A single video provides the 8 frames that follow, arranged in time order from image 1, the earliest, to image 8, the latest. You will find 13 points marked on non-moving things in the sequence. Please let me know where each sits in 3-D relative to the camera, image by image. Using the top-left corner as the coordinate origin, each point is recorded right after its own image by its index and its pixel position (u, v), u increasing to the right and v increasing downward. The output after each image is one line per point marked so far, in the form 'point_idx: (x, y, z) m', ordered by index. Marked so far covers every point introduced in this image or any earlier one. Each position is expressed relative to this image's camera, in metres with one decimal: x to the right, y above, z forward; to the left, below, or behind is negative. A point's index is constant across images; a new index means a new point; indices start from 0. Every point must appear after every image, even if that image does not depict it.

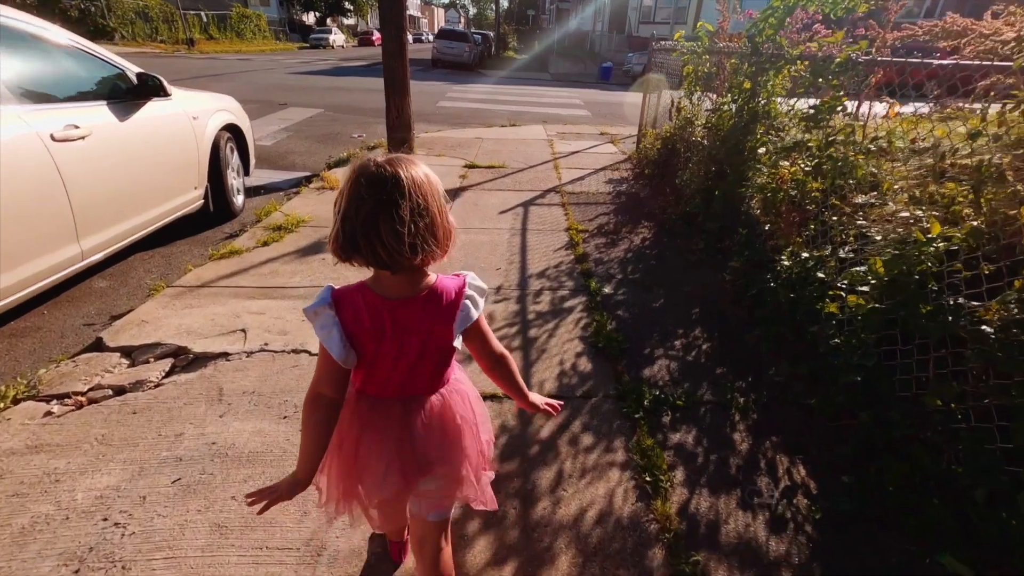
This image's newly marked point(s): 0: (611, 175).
0: (+1.5, +1.7, +6.7) m
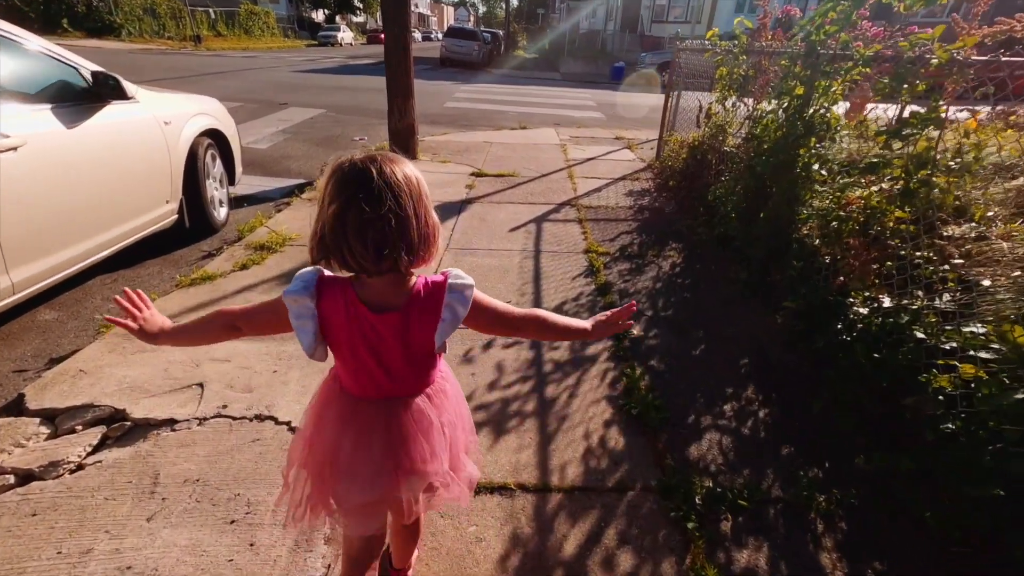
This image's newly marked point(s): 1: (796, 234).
0: (+1.6, +1.4, +6.2) m
1: (+2.1, +0.4, +3.4) m
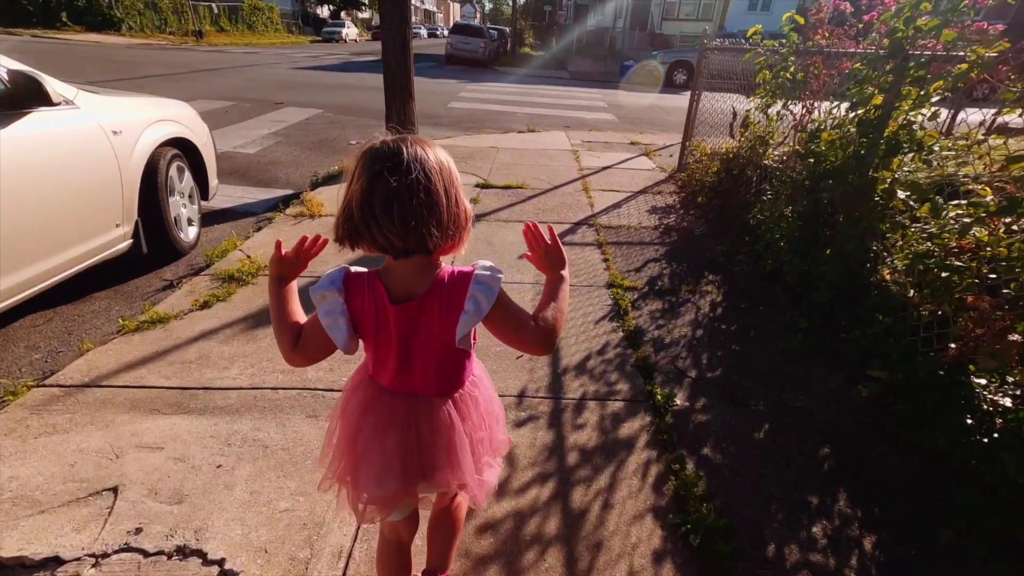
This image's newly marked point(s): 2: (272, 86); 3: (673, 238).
0: (+1.8, +1.1, +5.6) m
1: (+2.2, +0.1, +2.7) m
2: (-7.2, +6.1, +13.5) m
3: (+1.7, +0.5, +4.6) m
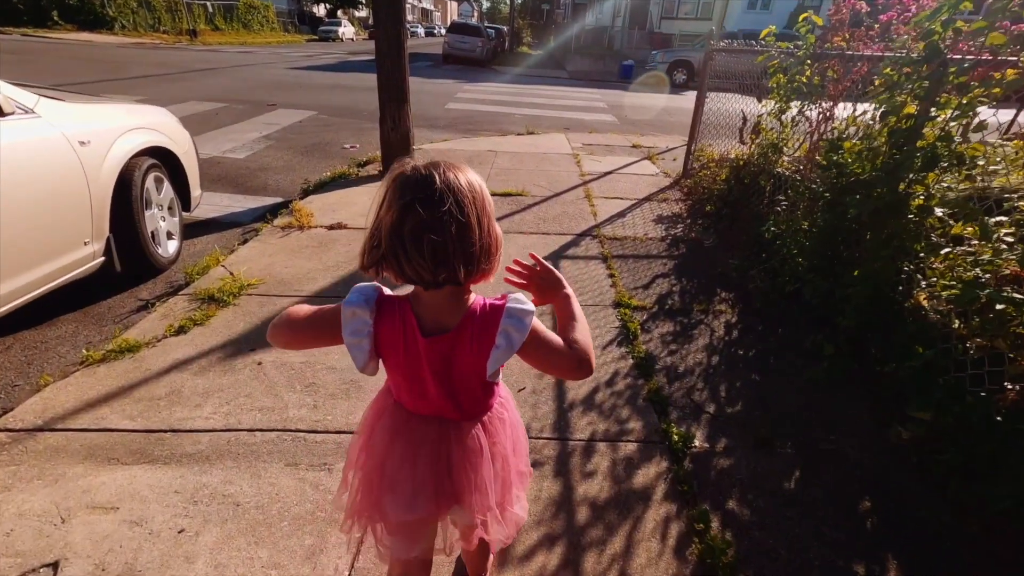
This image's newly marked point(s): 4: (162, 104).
0: (+1.8, +0.9, +5.3) m
1: (+2.2, -0.1, +2.5) m
2: (-7.3, +6.0, +13.2) m
3: (+1.7, +0.4, +4.3) m
4: (-8.1, +4.2, +10.3) m
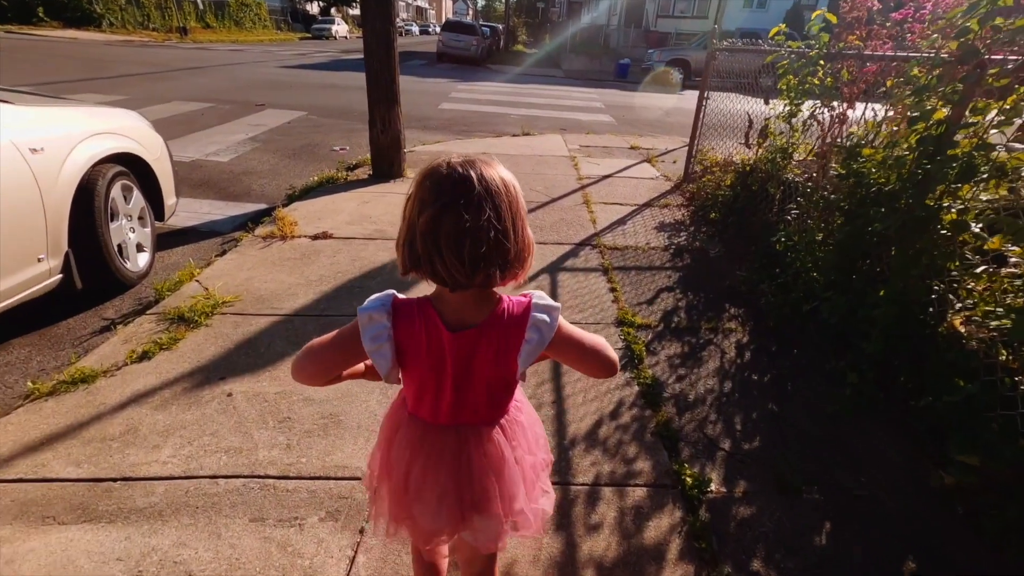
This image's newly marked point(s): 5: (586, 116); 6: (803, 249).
0: (+1.7, +0.8, +5.1) m
1: (+2.2, -0.2, +2.3) m
2: (-7.4, +5.8, +12.9) m
3: (+1.6, +0.2, +4.1) m
4: (-8.2, +4.1, +10.0) m
5: (+1.9, +4.4, +11.4) m
6: (+2.2, +0.3, +3.3) m
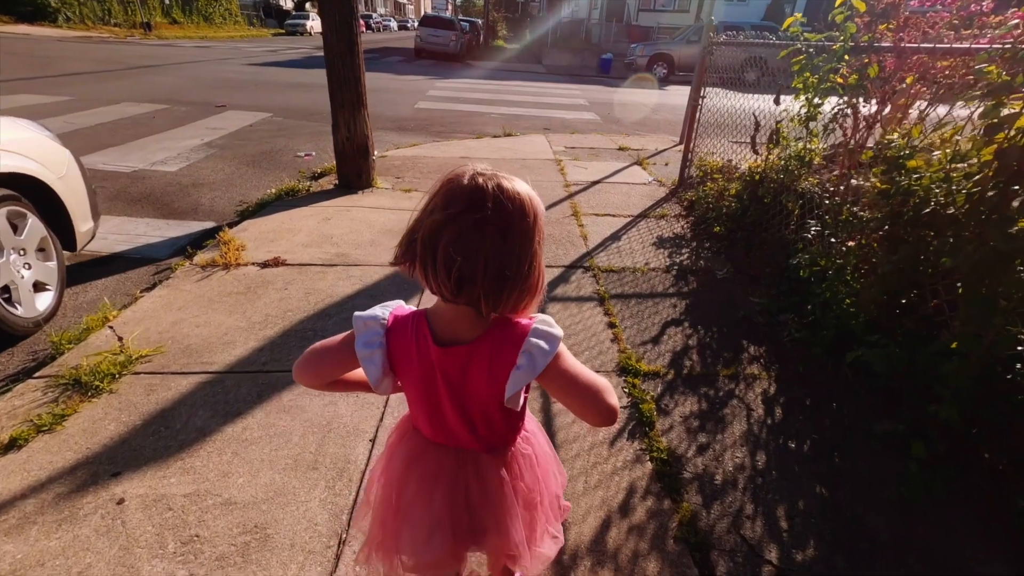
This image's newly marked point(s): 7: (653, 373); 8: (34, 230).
0: (+1.5, +0.6, +4.6) m
1: (+2.1, -0.4, +1.8) m
2: (-8.0, +5.5, +12.1) m
3: (+1.5, 0.0, +3.6) m
4: (-8.6, +3.7, +9.1) m
5: (+1.4, +4.2, +10.9) m
6: (+2.0, +0.1, +2.8) m
7: (+0.9, -0.5, +2.7) m
8: (-3.1, +0.4, +2.9) m
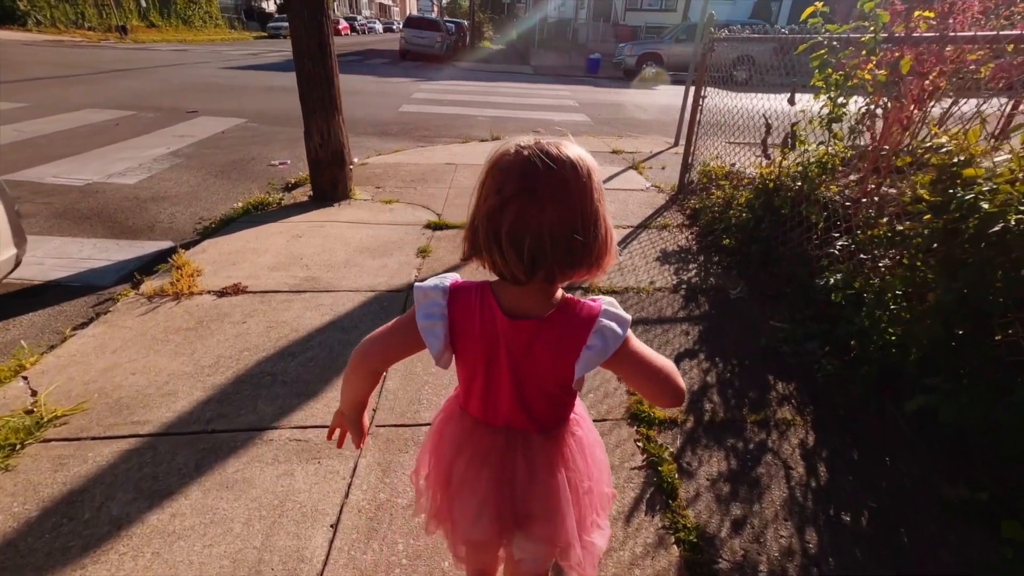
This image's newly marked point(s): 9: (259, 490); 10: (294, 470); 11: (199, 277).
0: (+1.4, +0.4, +4.2) m
1: (+2.1, -0.6, +1.4) m
2: (-8.3, +5.1, +11.5) m
3: (+1.4, -0.2, +3.2) m
4: (-8.8, +3.3, +8.6) m
5: (+1.1, +4.0, +10.5) m
6: (+2.0, -0.1, +2.4) m
7: (+0.8, -0.7, +2.3) m
8: (-3.2, +0.1, +2.5) m
9: (-1.1, -0.9, +1.9) m
10: (-1.0, -0.8, +2.0) m
11: (-2.5, +0.1, +3.5) m
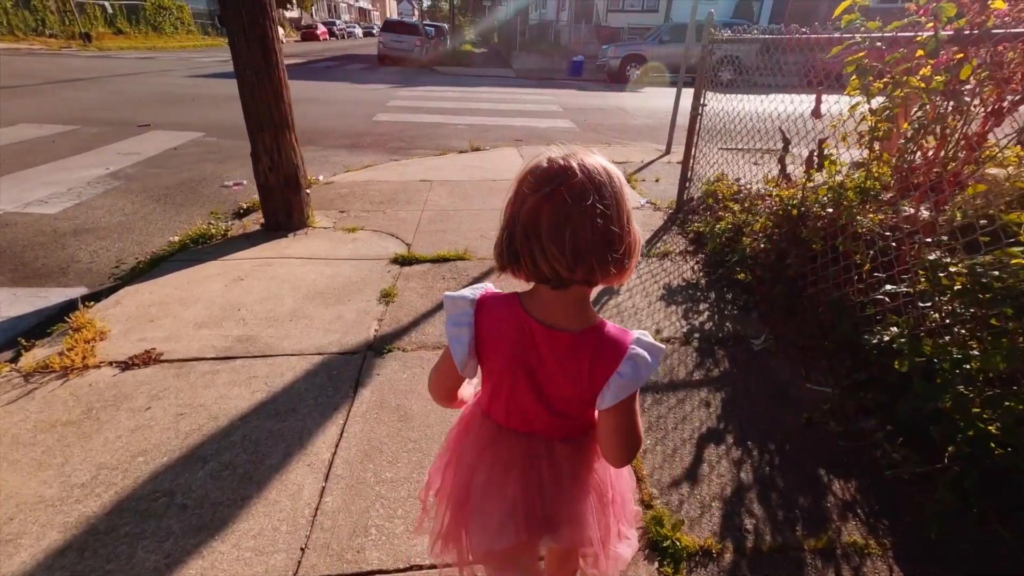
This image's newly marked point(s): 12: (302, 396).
0: (+1.3, +0.1, +3.6) m
1: (+2.0, -0.9, +0.9) m
2: (-8.7, +4.5, +10.7) m
3: (+1.3, -0.5, +2.6) m
4: (-9.2, +2.7, +7.7) m
5: (+0.7, +3.7, +9.9) m
6: (+1.9, -0.4, +1.9) m
7: (+0.7, -1.0, +1.7) m
8: (-3.3, -0.3, +1.7) m
9: (-1.2, -1.3, +1.3) m
10: (-1.1, -1.2, +1.4) m
11: (-2.6, -0.3, +2.8) m
12: (-1.2, -0.6, +2.5) m
